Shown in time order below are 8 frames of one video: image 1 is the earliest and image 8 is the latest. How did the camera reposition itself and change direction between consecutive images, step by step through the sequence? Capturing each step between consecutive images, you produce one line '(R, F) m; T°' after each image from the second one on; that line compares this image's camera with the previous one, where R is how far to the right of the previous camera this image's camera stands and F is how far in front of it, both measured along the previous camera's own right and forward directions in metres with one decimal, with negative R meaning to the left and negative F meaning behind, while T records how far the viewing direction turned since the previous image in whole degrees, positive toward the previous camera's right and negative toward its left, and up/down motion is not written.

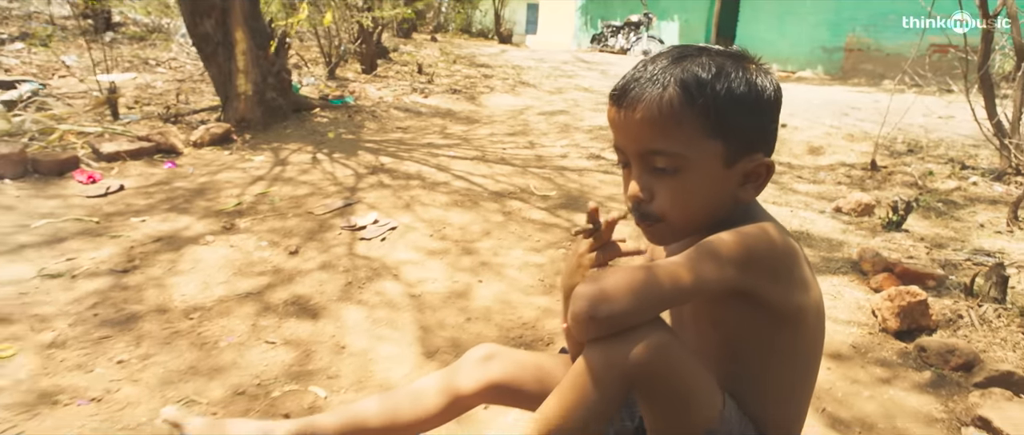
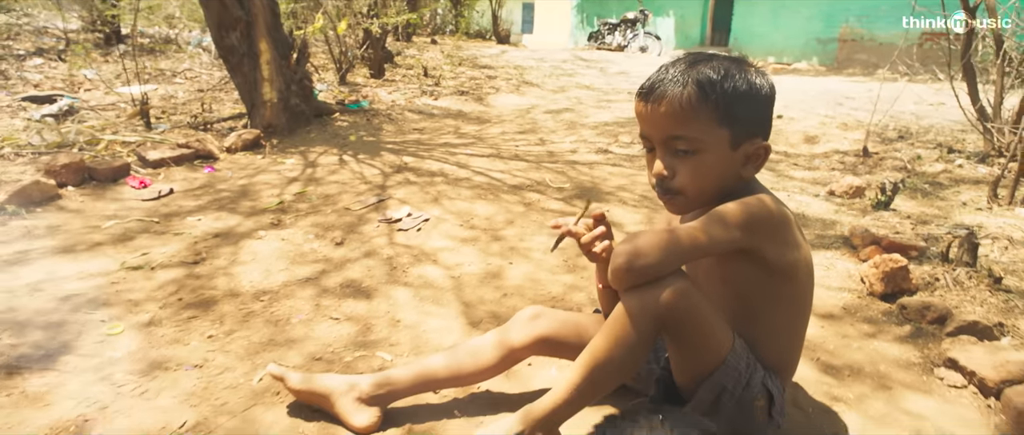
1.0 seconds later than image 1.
(-0.1, -0.3) m; 0°
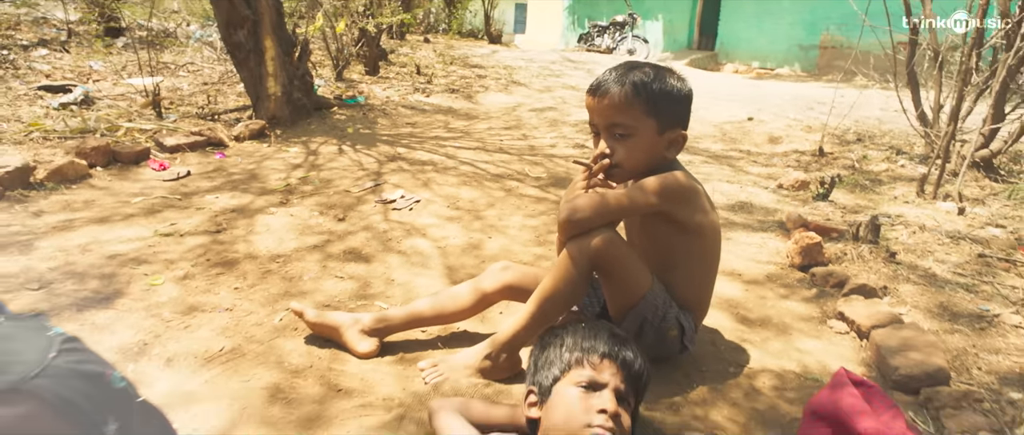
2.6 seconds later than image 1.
(+0.1, -0.4) m; +1°
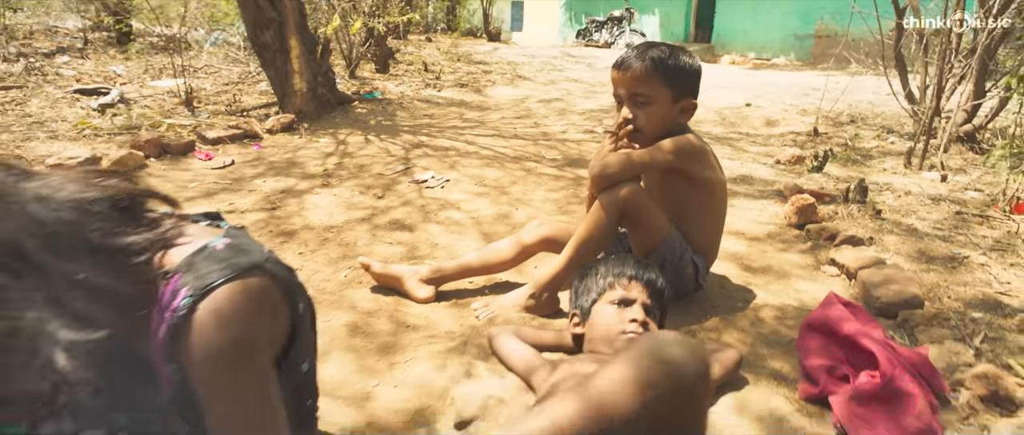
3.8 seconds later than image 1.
(-0.1, -0.3) m; 0°
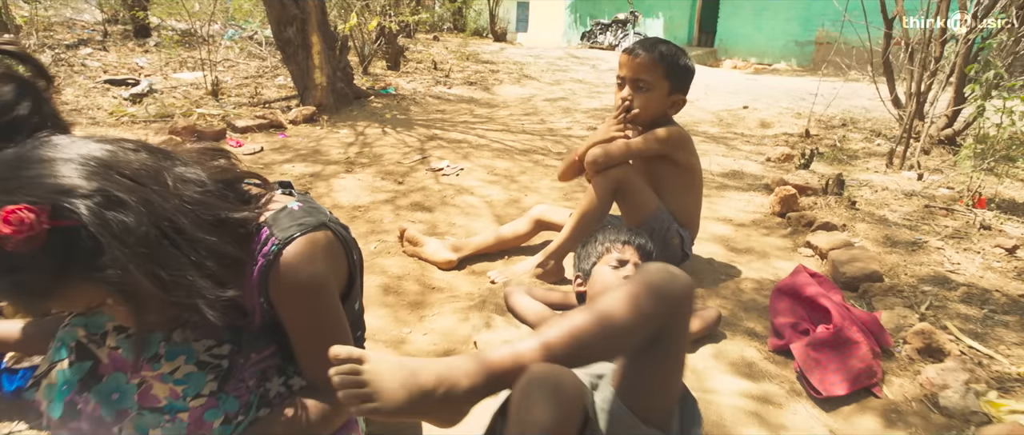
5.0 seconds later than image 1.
(0.0, -0.3) m; 0°
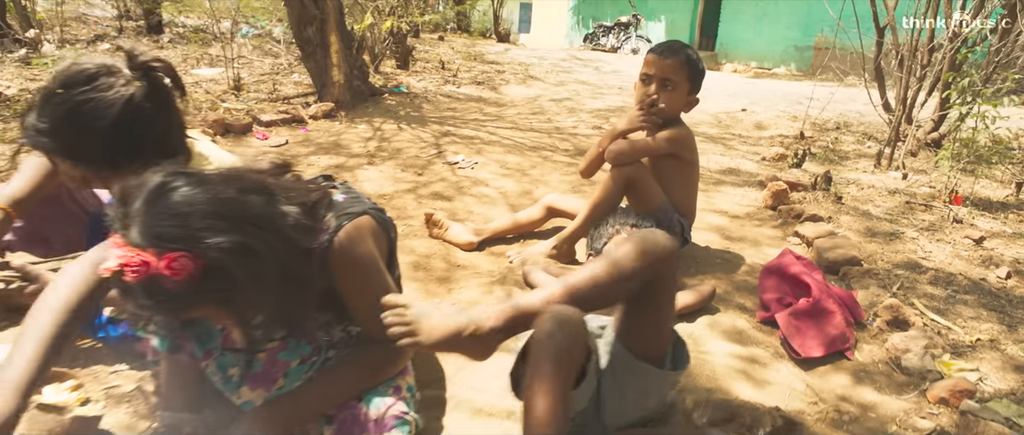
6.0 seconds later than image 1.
(-0.1, -0.3) m; 0°
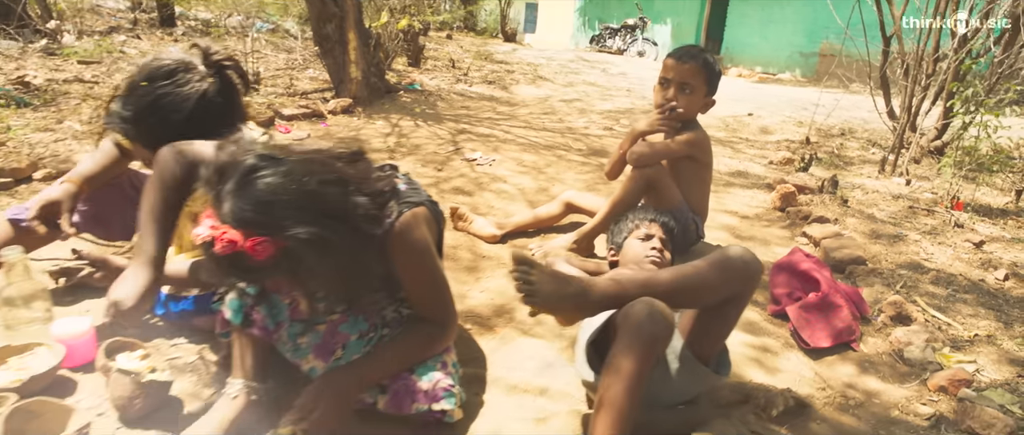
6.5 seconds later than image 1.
(-0.1, -0.1) m; 0°
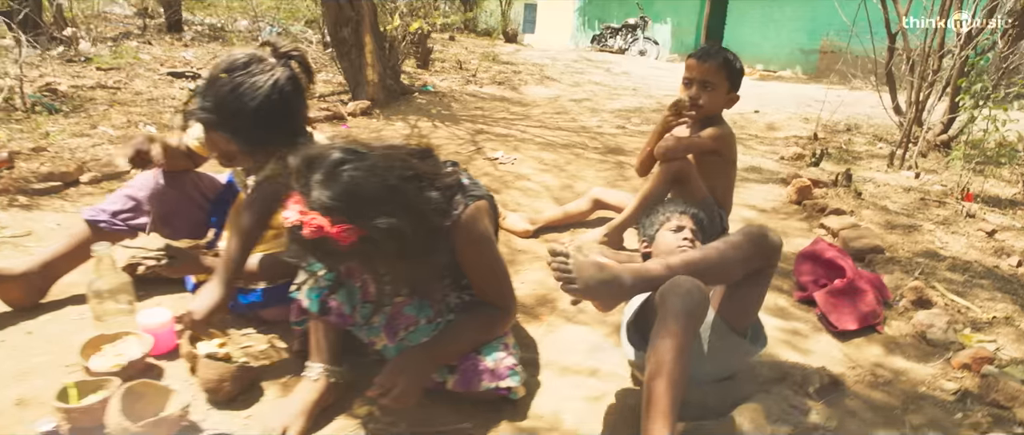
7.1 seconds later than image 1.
(-0.2, -0.1) m; 0°
